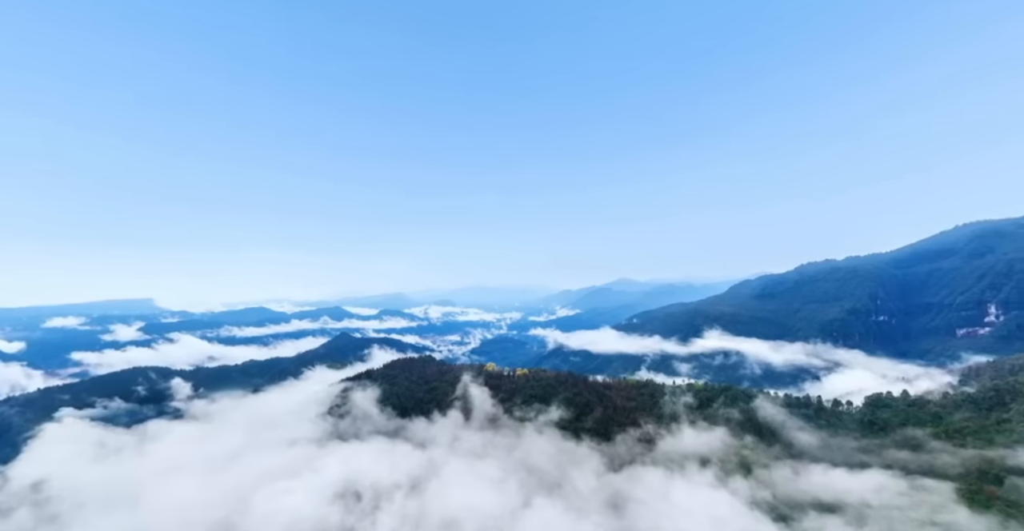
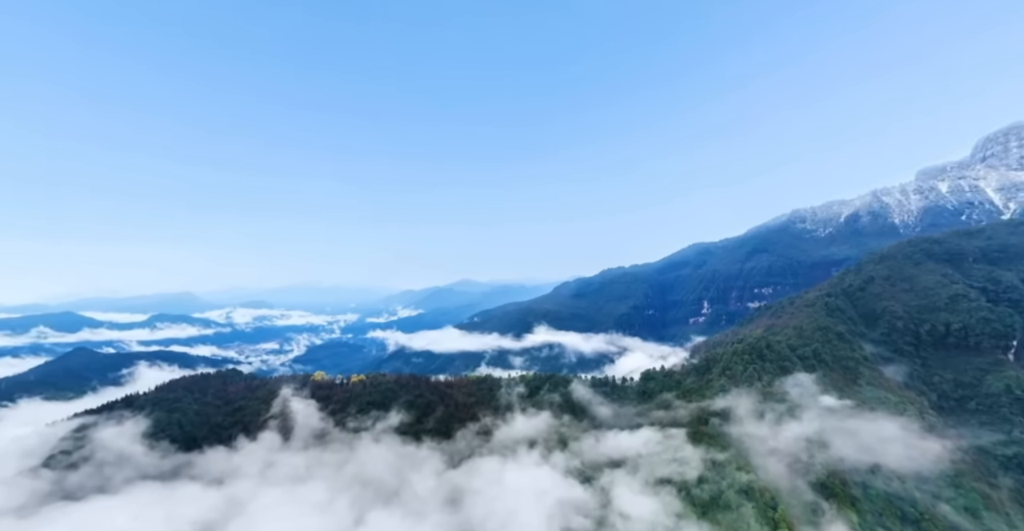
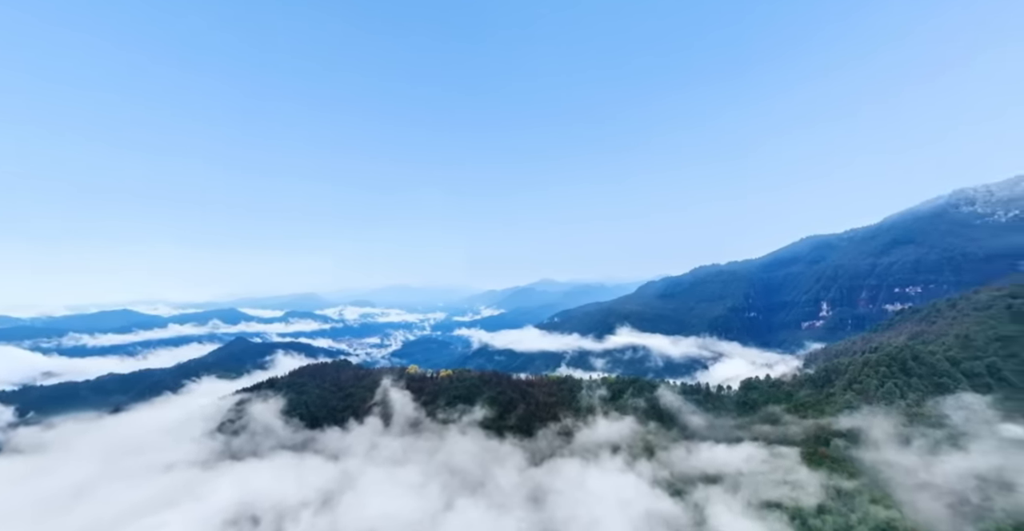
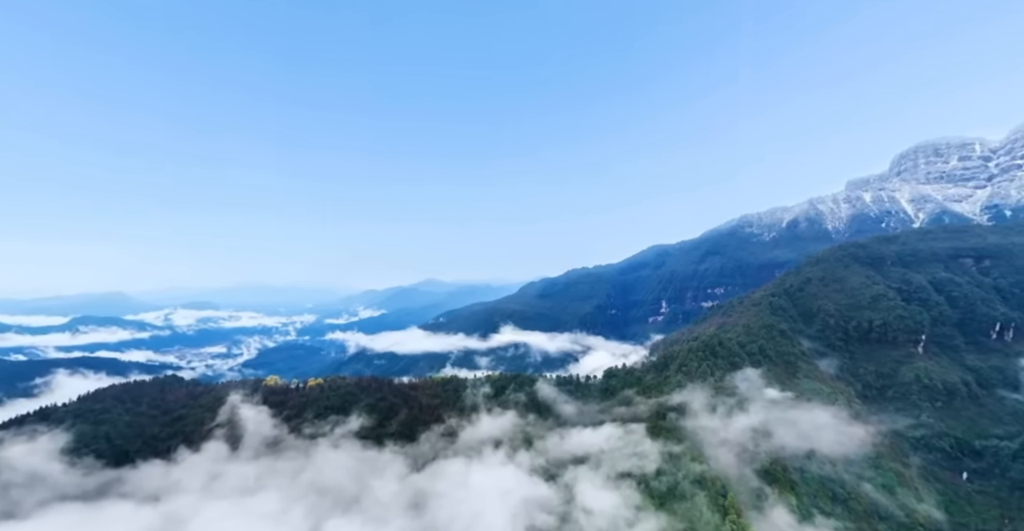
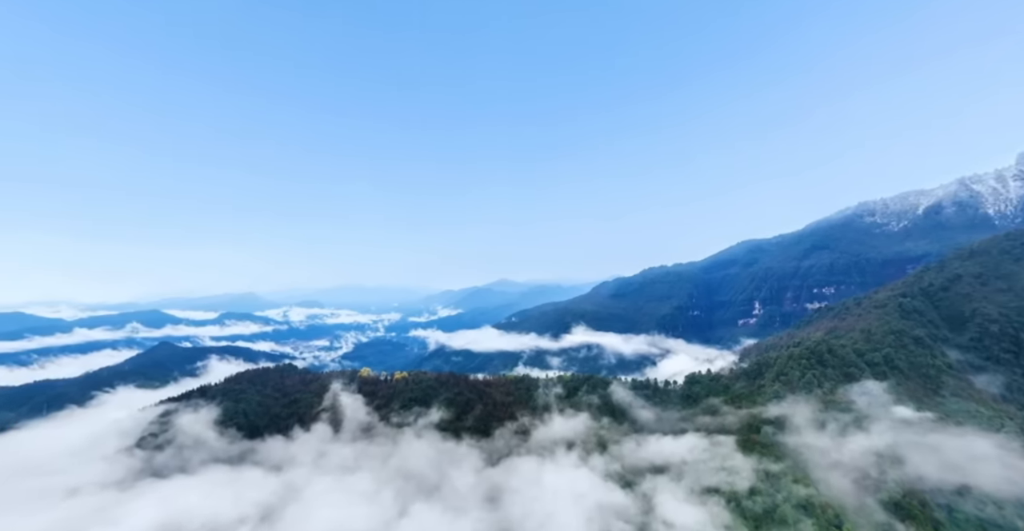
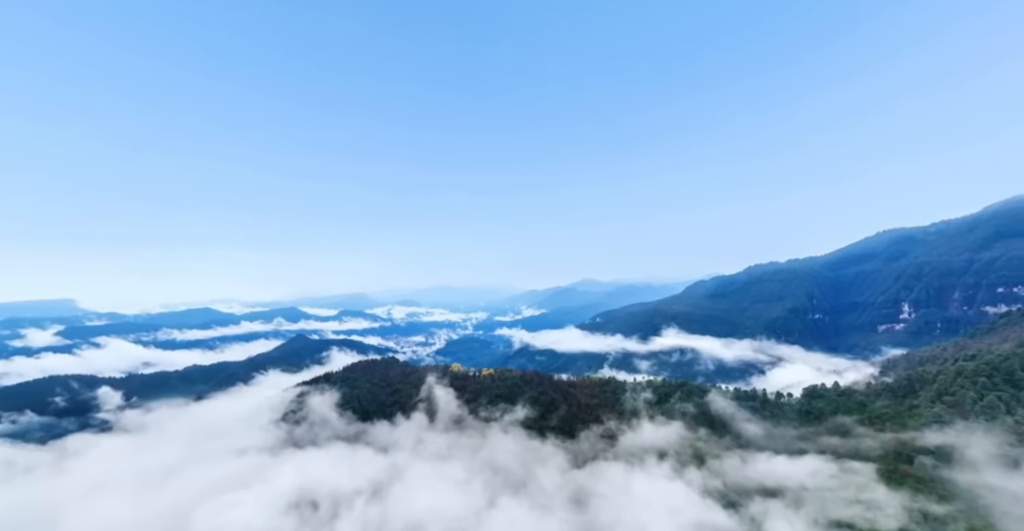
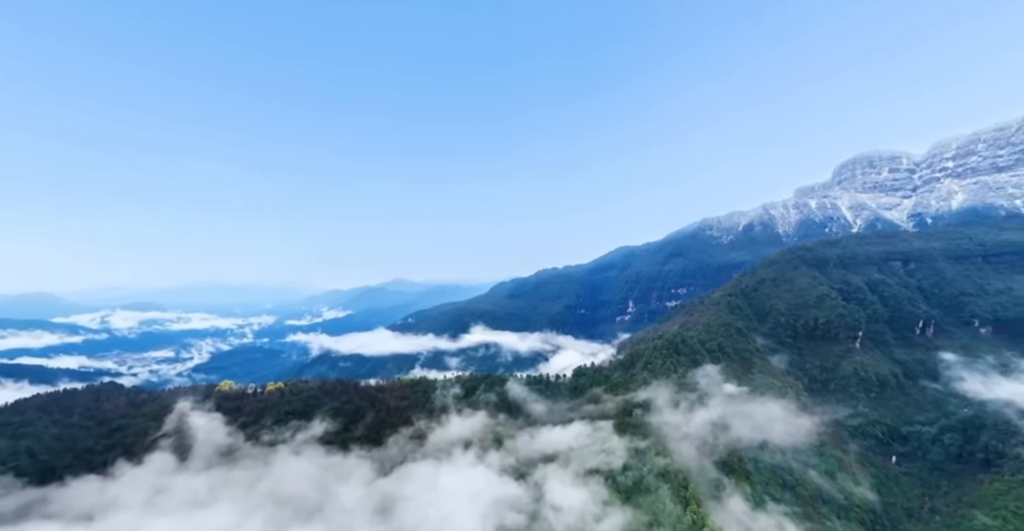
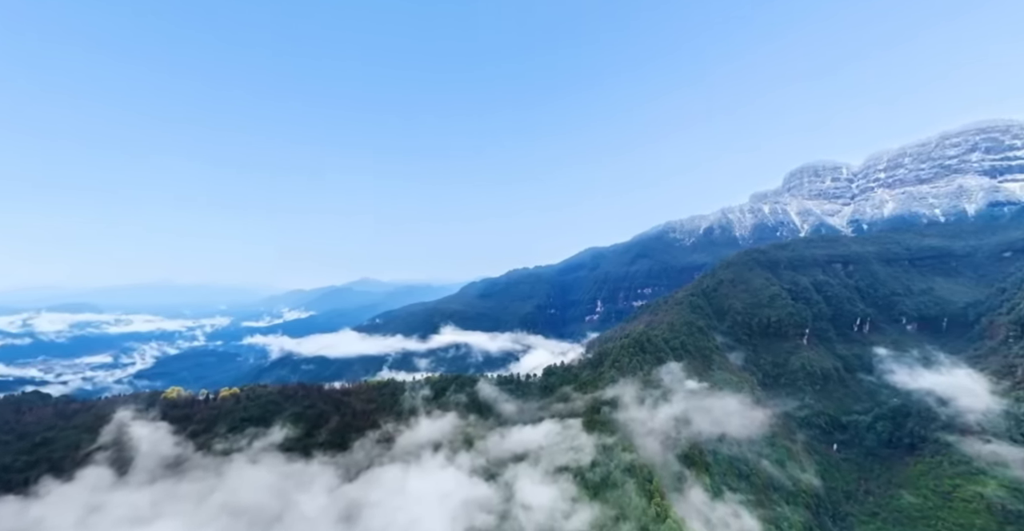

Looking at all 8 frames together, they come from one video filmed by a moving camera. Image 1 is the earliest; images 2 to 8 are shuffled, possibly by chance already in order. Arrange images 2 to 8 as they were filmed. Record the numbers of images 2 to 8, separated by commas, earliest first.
6, 3, 5, 2, 4, 7, 8
